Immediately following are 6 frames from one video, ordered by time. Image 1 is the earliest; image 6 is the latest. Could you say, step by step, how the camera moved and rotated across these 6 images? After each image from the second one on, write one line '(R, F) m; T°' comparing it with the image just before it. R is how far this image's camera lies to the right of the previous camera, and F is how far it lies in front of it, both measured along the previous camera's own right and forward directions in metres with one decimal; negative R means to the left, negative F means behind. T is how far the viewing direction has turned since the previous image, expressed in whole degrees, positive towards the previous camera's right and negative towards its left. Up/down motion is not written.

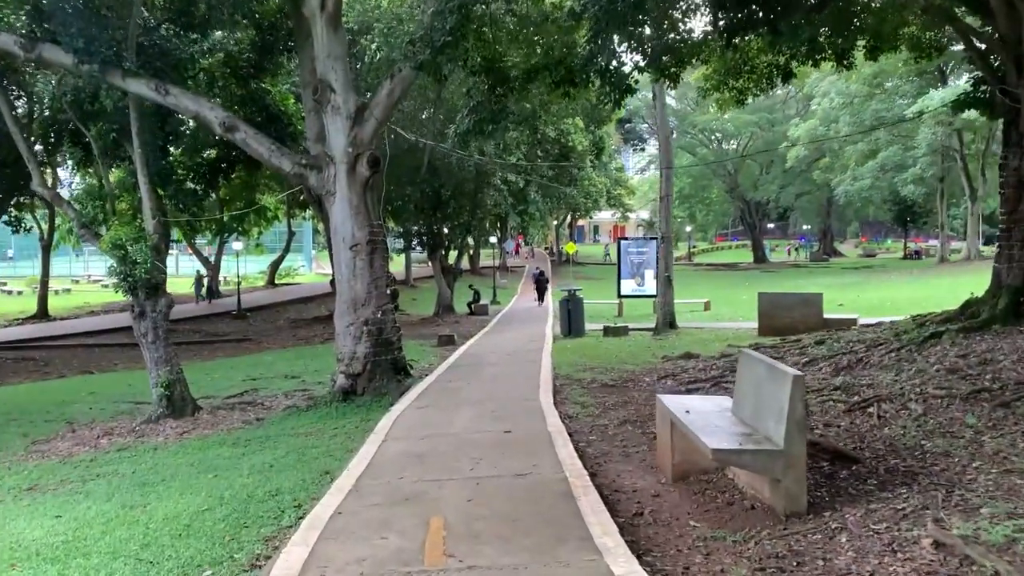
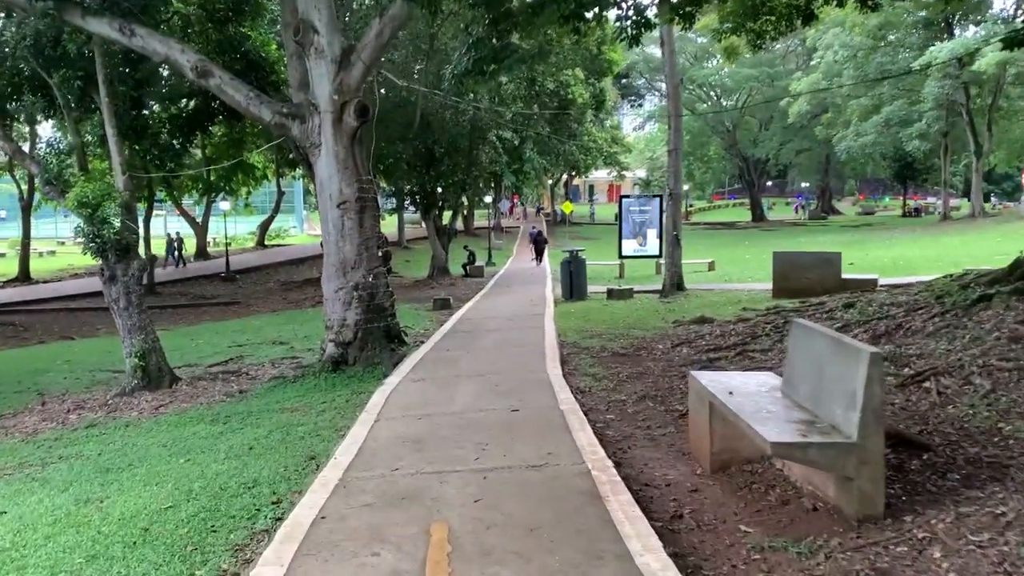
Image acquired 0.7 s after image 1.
(-0.1, +1.0) m; 0°
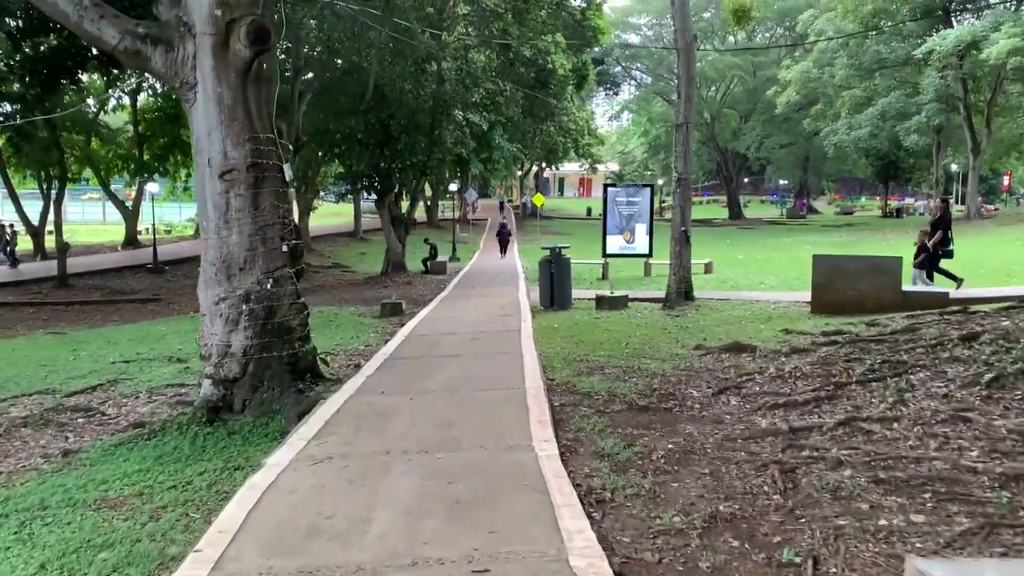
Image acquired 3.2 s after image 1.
(0.0, +3.7) m; +2°
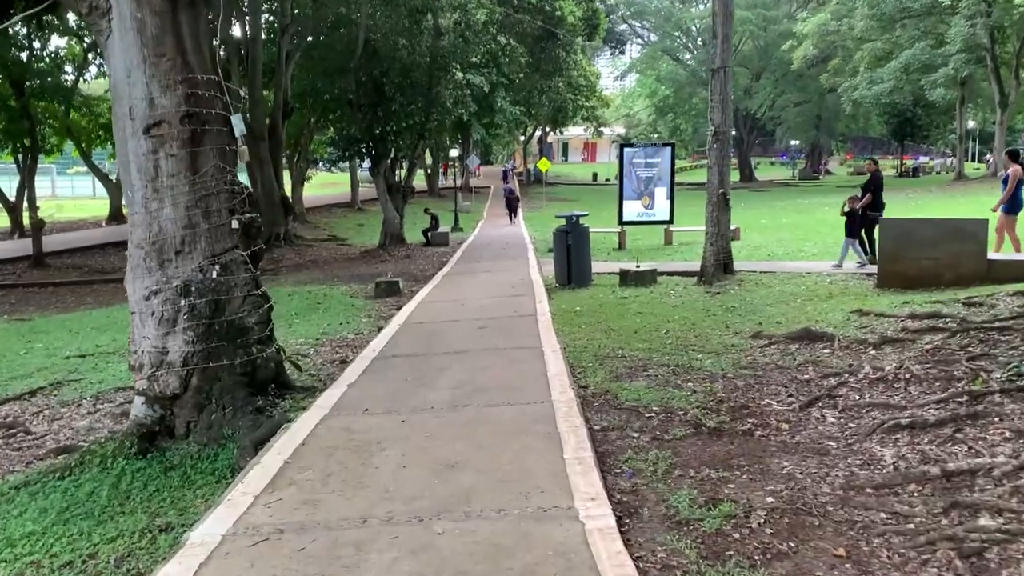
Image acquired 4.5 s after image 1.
(-0.1, +1.9) m; 0°
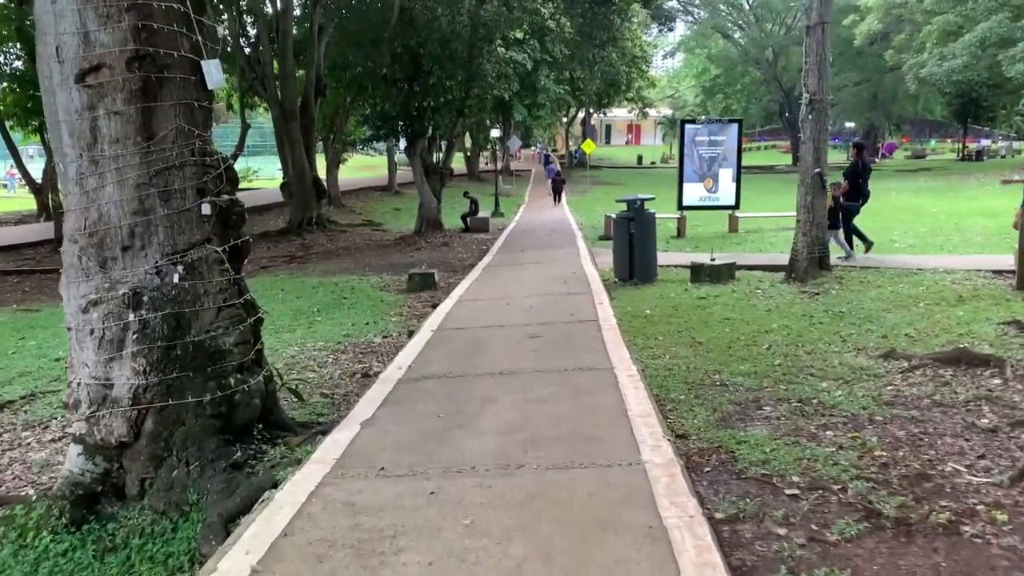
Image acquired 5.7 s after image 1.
(-0.2, +1.8) m; -3°
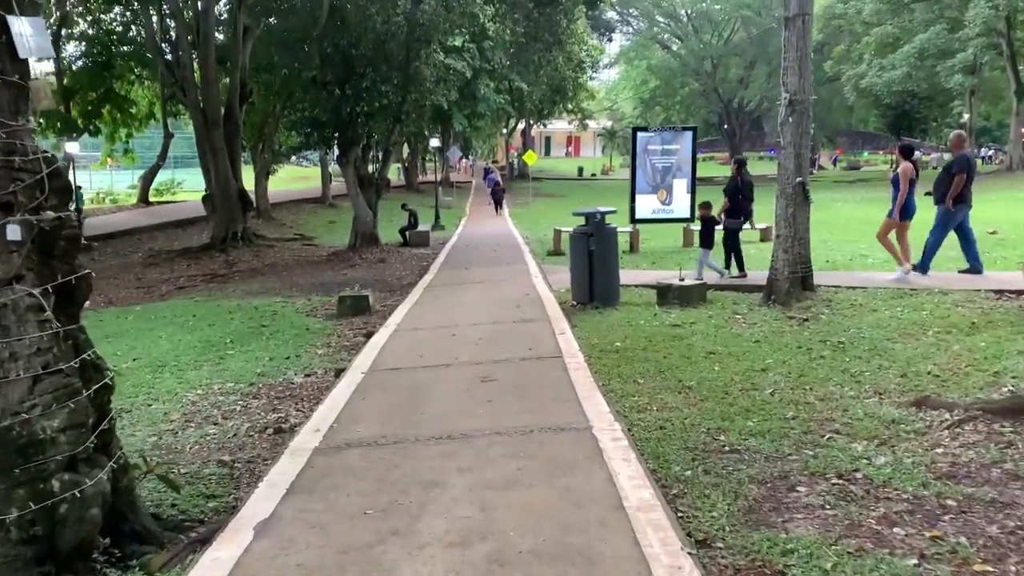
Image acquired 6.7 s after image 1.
(-0.1, +1.4) m; +4°
